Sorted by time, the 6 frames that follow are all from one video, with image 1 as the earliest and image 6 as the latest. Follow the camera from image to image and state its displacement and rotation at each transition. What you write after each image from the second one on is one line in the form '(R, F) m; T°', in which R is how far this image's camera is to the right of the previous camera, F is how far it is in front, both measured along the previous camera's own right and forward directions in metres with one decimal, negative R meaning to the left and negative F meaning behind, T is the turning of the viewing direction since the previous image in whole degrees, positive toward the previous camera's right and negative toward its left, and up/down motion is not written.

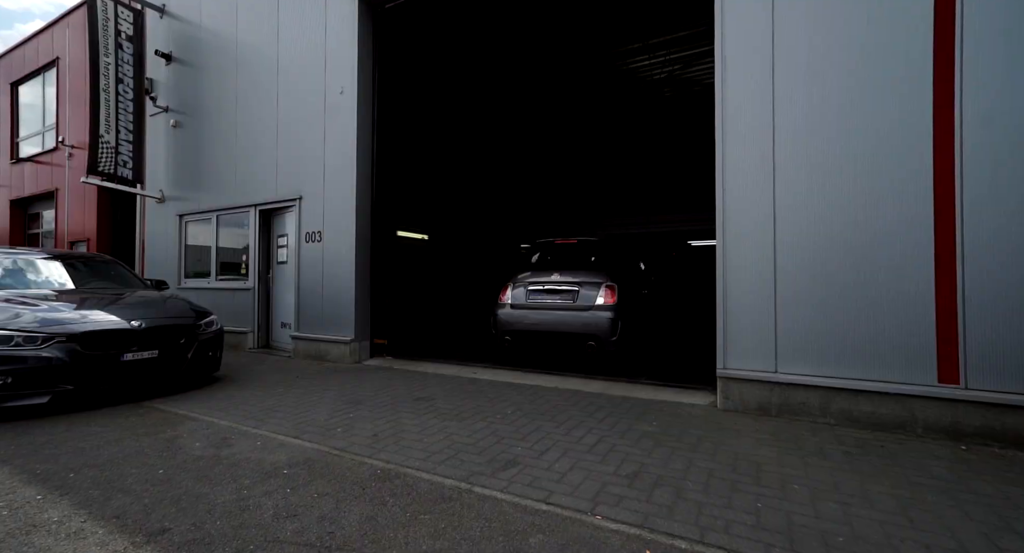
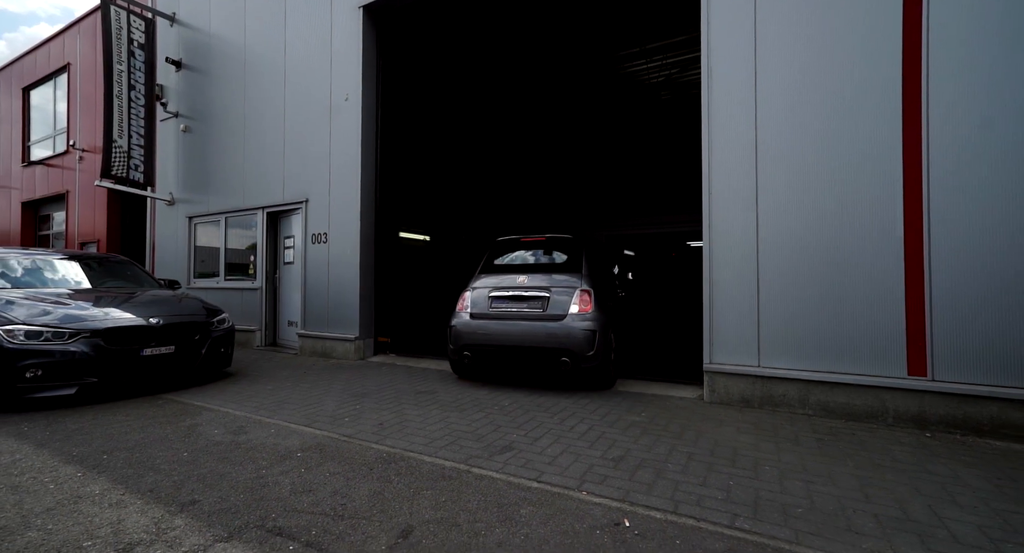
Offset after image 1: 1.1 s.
(0.0, -0.2) m; 0°
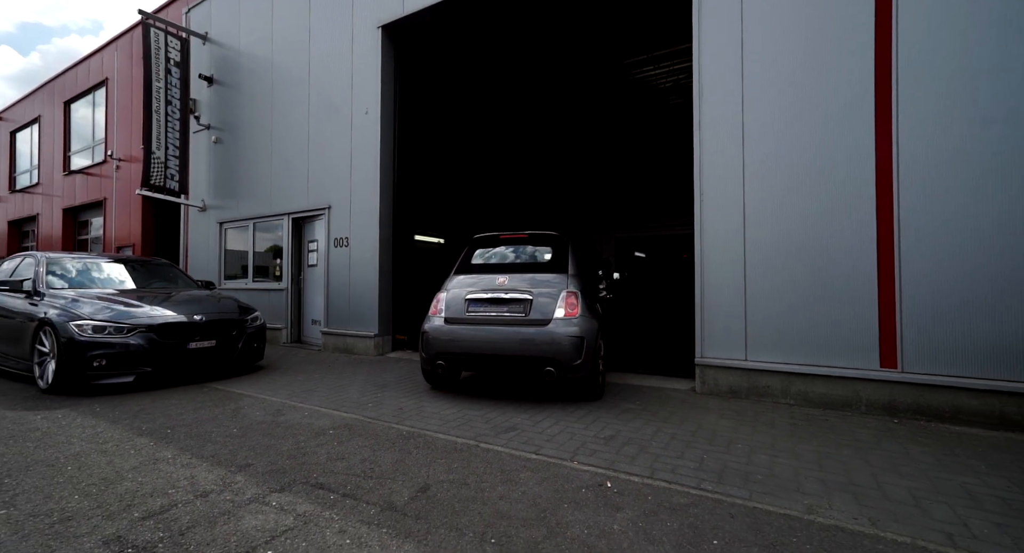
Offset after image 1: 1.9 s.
(+0.1, -0.4) m; -2°
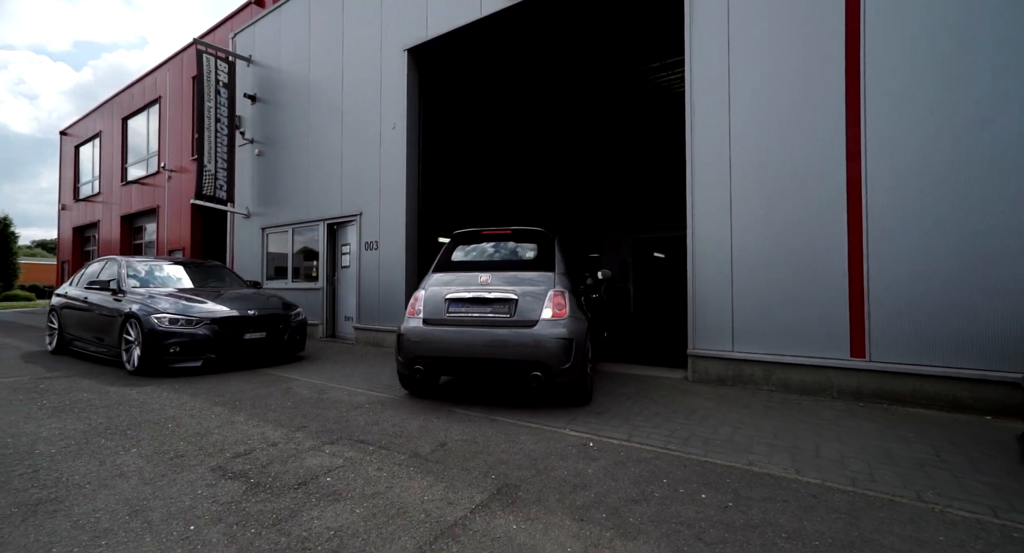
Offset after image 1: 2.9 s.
(+0.2, -0.6) m; -3°
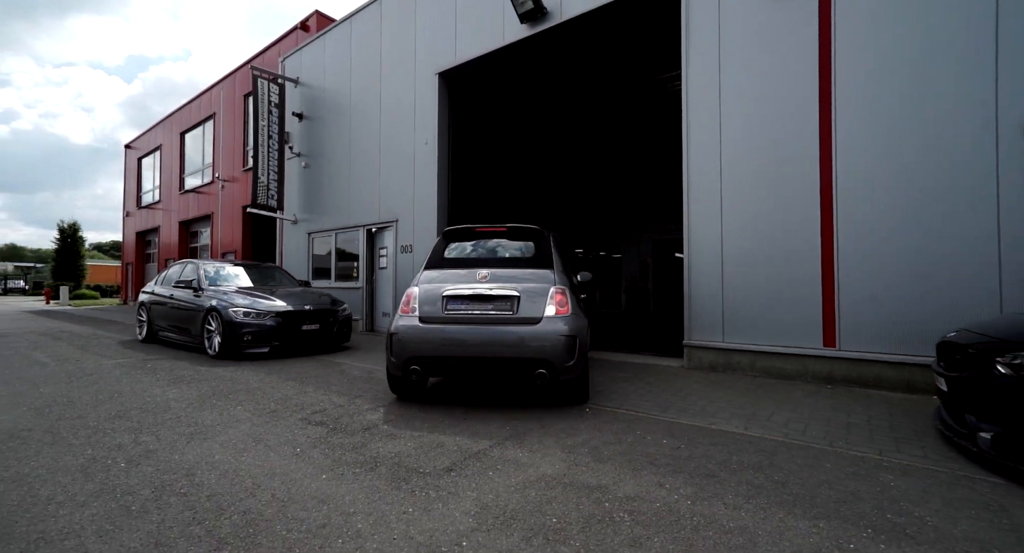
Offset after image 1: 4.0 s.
(+0.1, -0.8) m; -3°
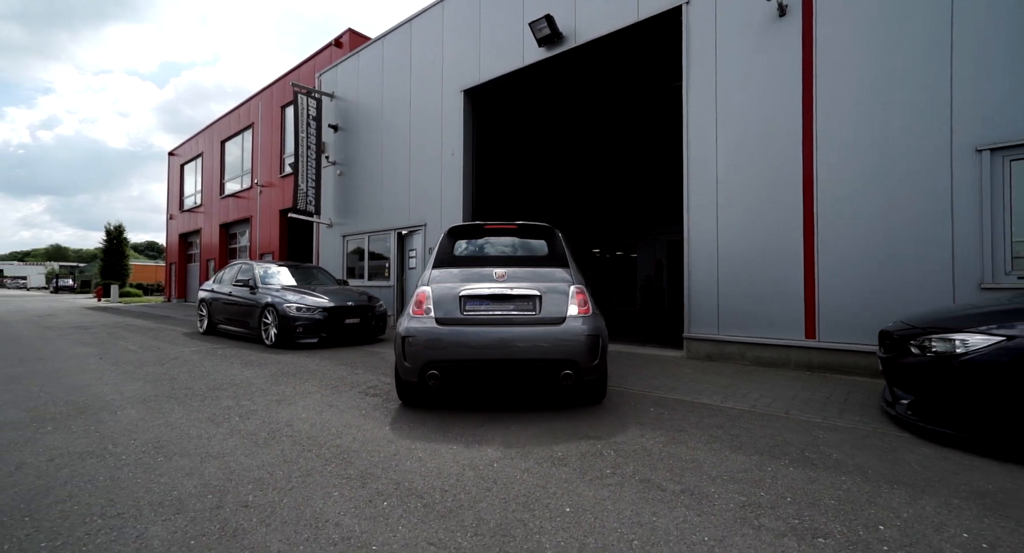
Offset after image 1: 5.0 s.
(0.0, -0.8) m; -2°
